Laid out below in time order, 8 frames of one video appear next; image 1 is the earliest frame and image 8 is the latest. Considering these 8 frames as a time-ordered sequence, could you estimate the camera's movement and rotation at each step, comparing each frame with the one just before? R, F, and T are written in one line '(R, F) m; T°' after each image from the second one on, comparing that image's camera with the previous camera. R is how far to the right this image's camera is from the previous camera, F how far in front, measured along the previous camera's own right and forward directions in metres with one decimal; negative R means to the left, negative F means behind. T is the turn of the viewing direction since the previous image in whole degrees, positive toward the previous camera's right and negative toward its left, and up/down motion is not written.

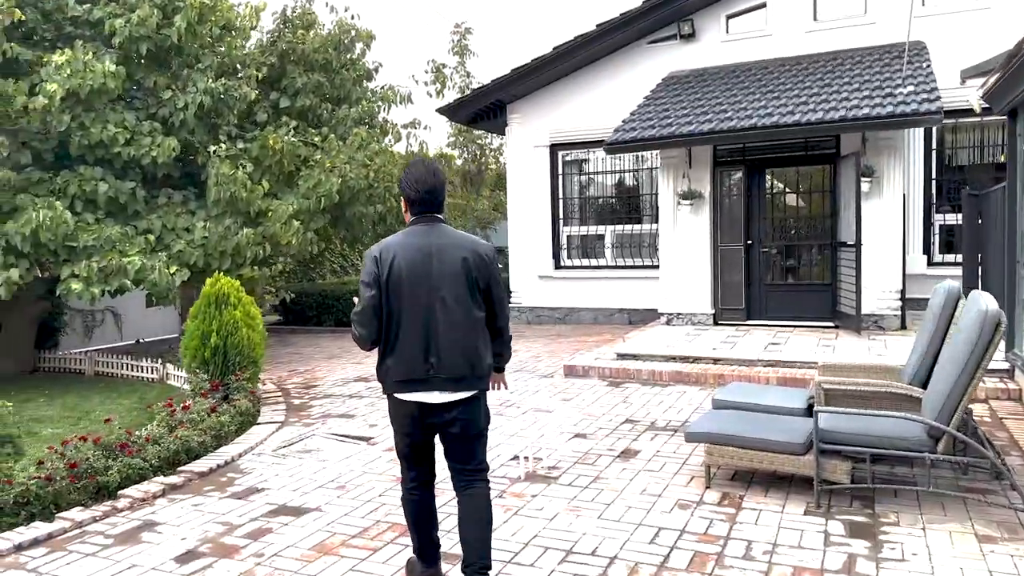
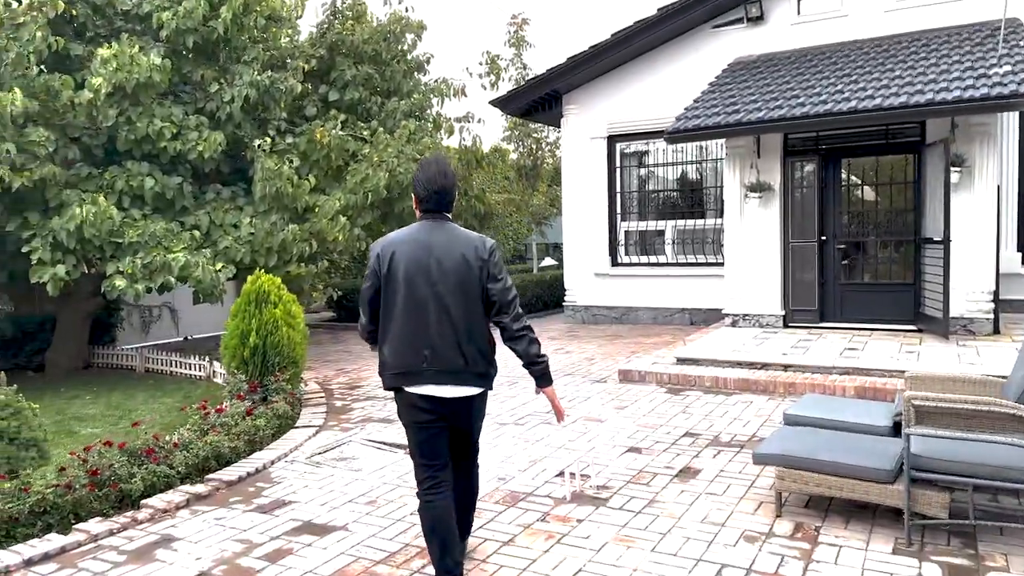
(+0.1, +0.4) m; -4°
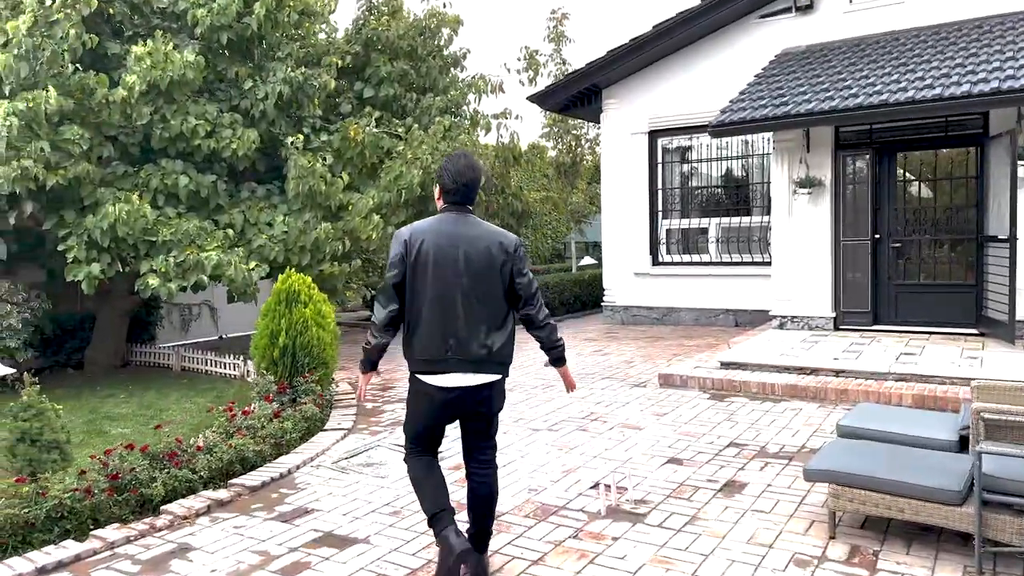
(0.0, +0.2) m; -3°
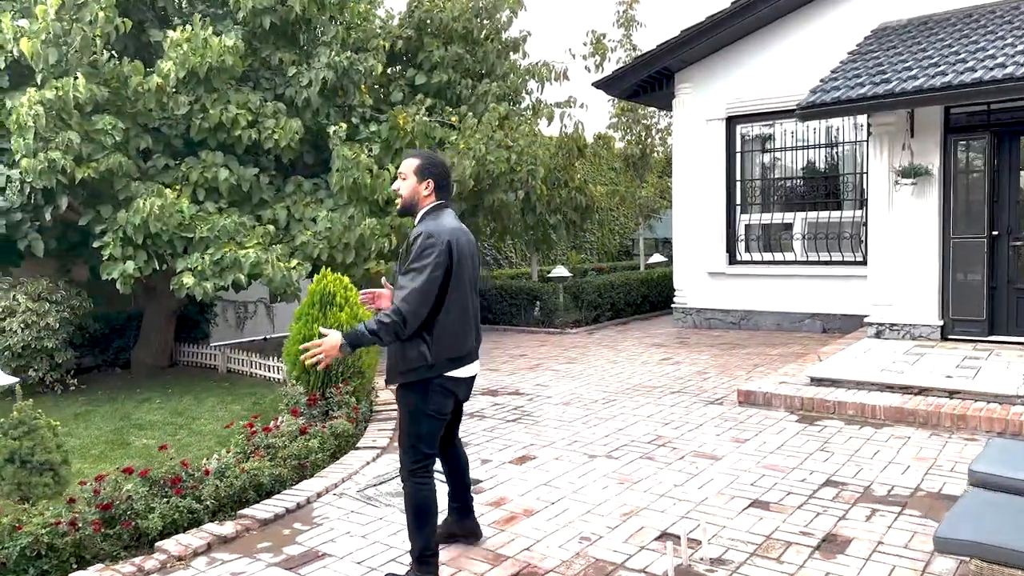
(+0.1, +0.7) m; -5°
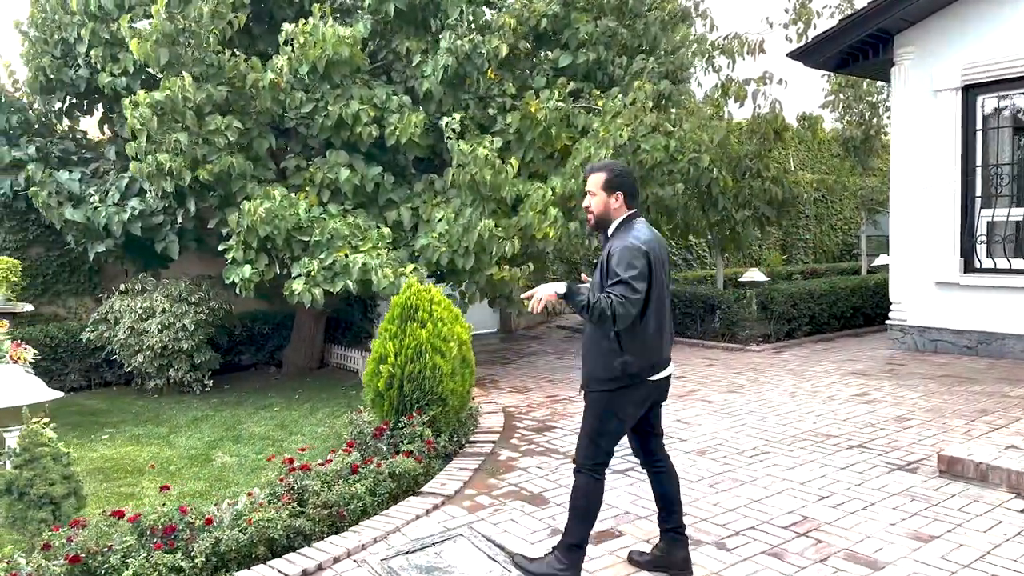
(+0.7, +1.2) m; -17°
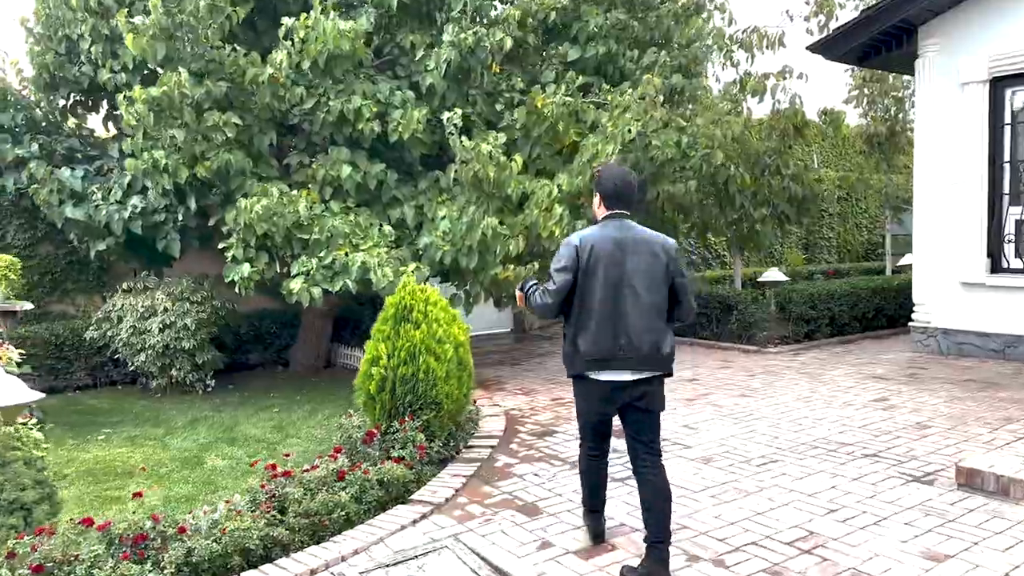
(+0.2, +0.2) m; -2°
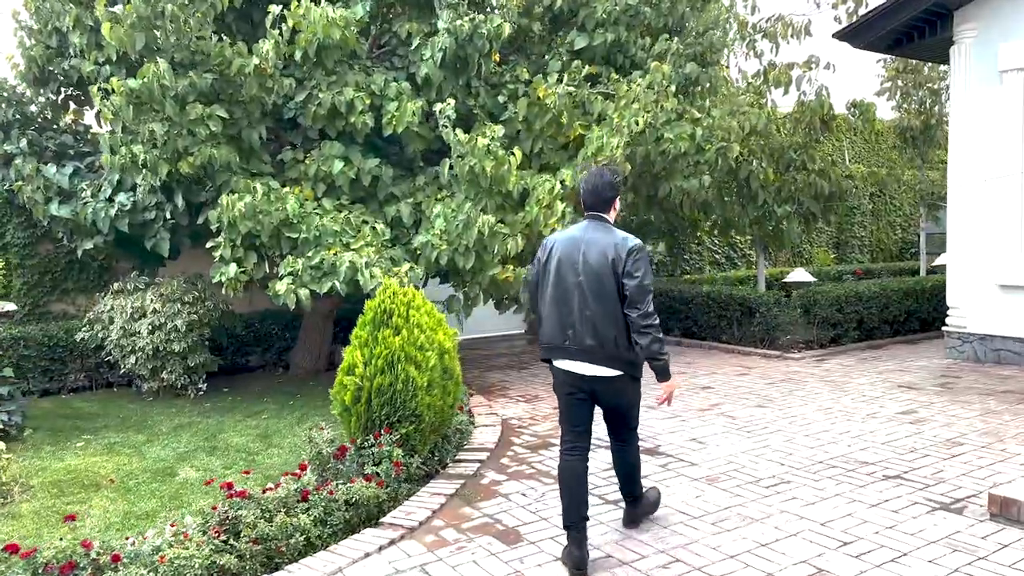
(+0.3, +0.4) m; -2°
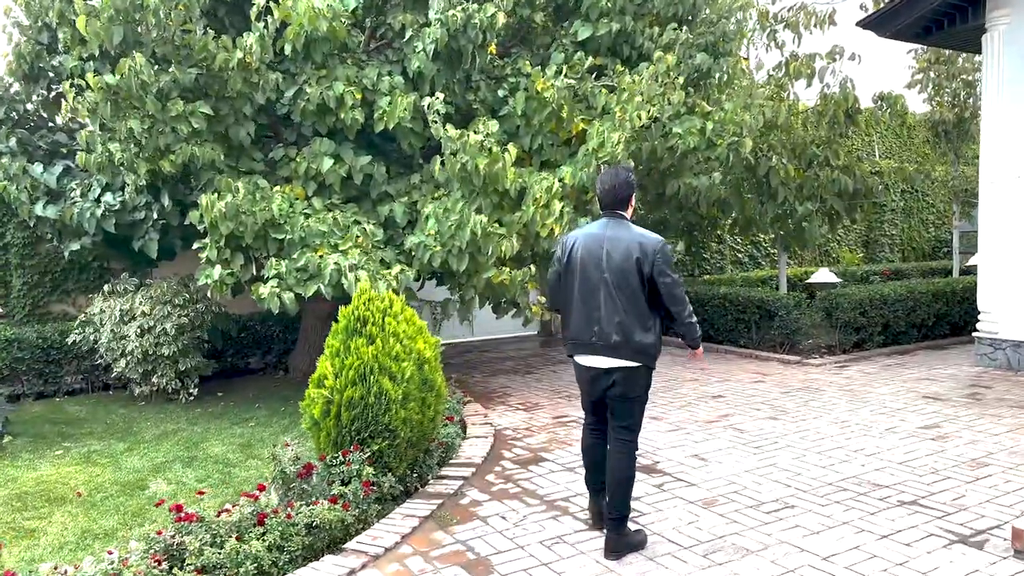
(+0.3, +0.3) m; -2°
